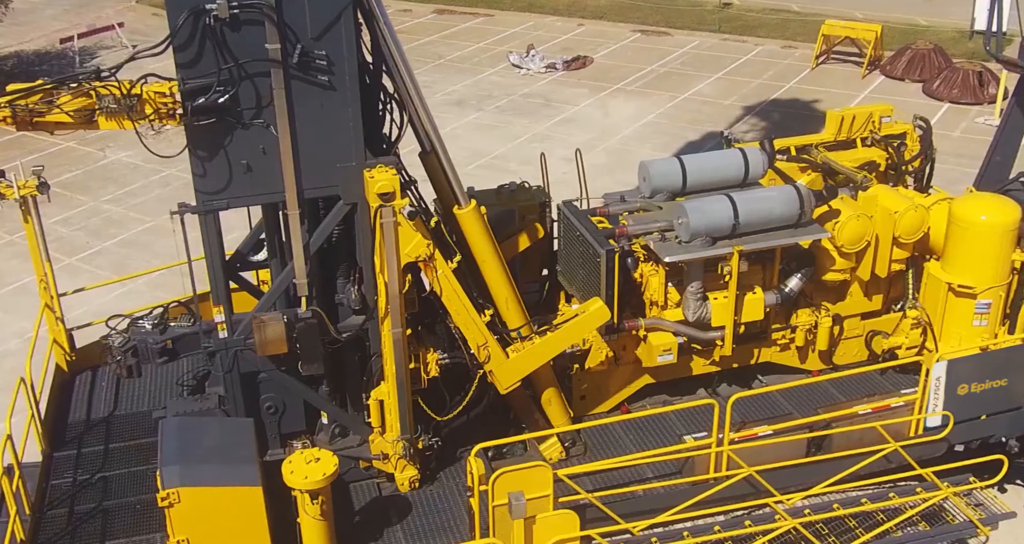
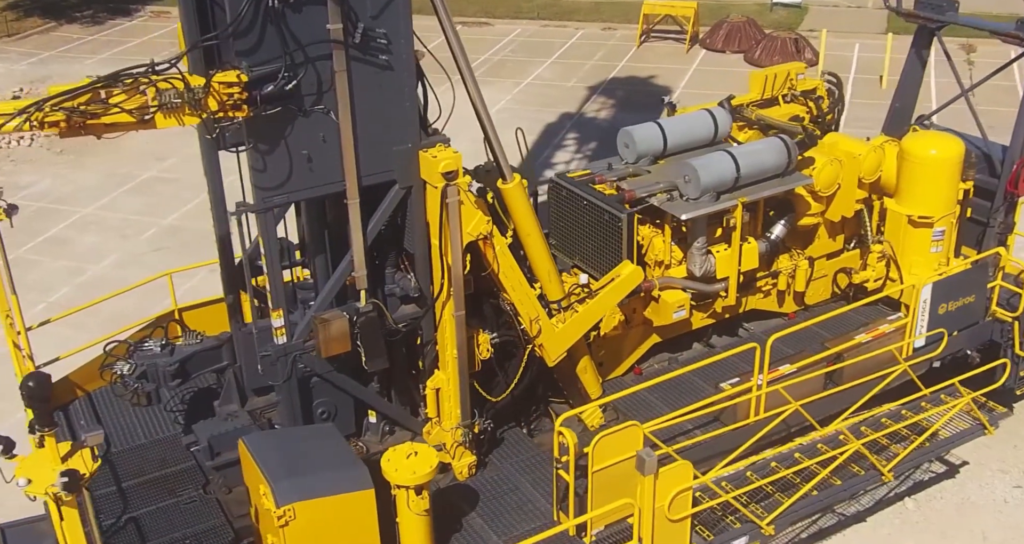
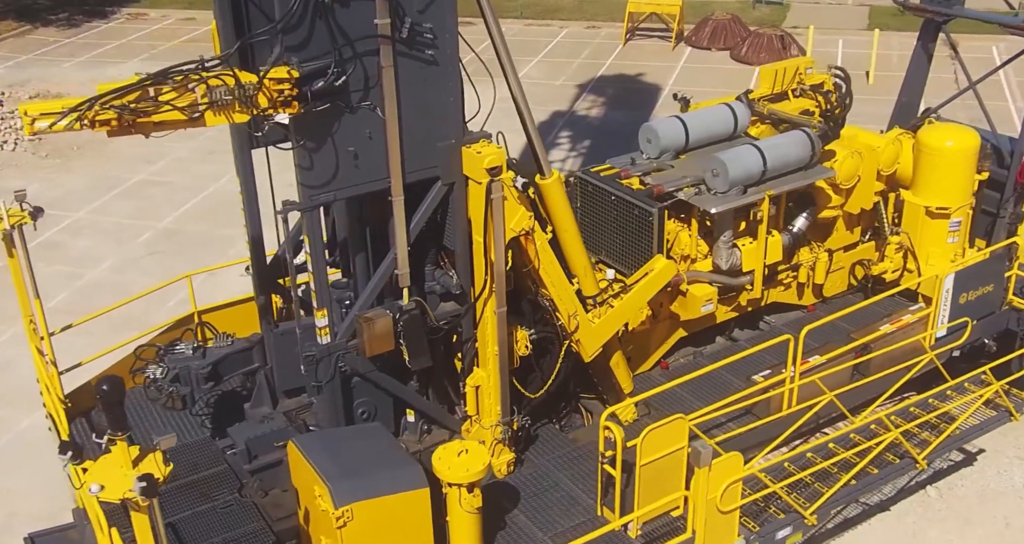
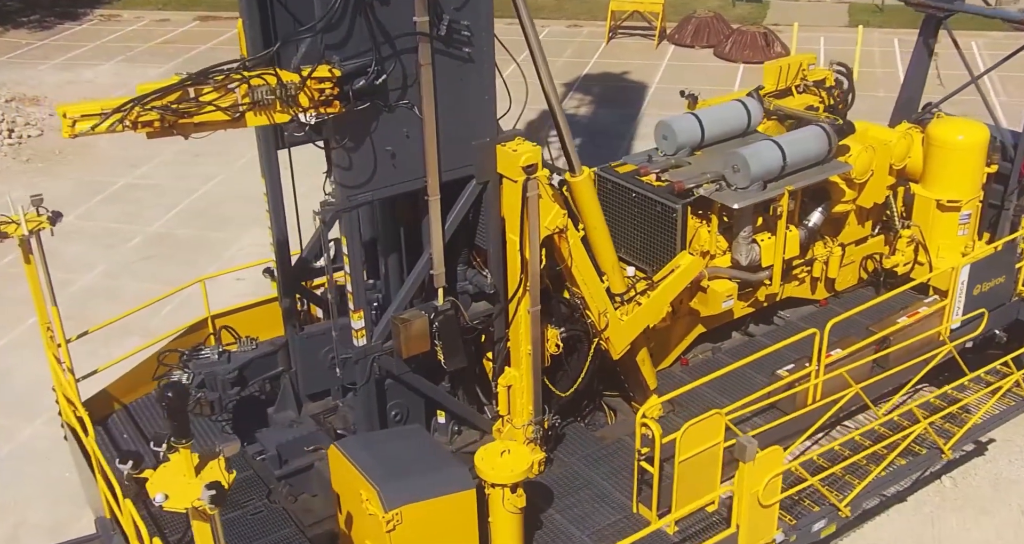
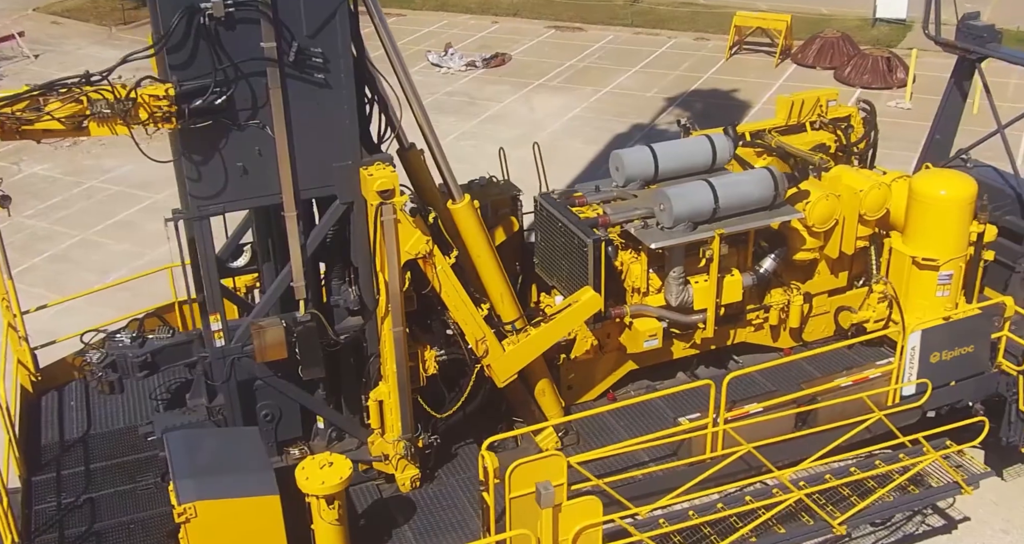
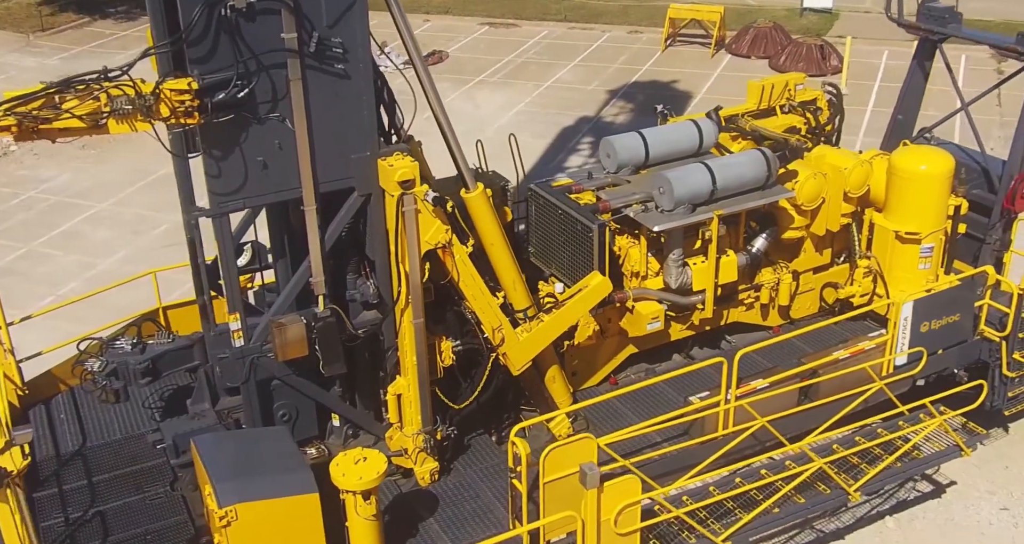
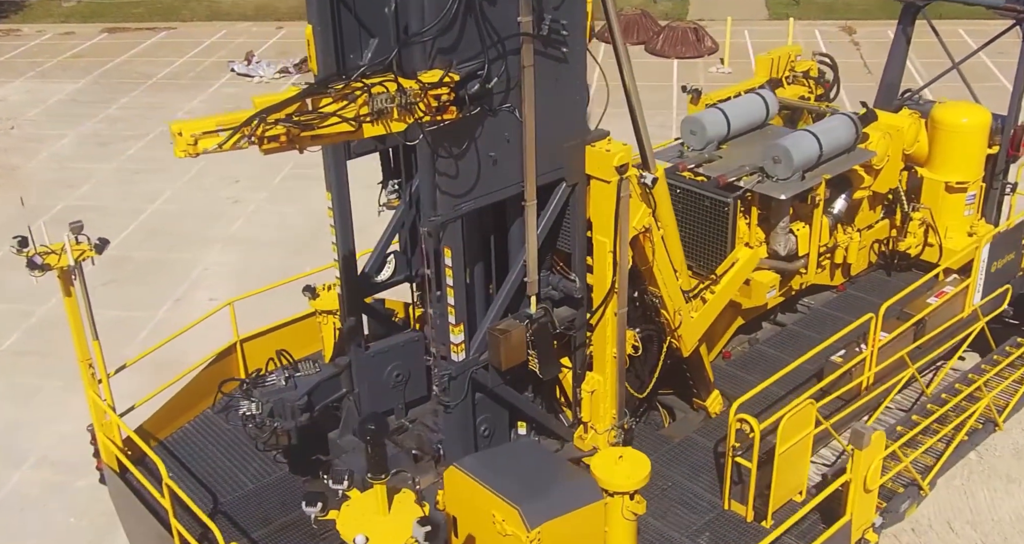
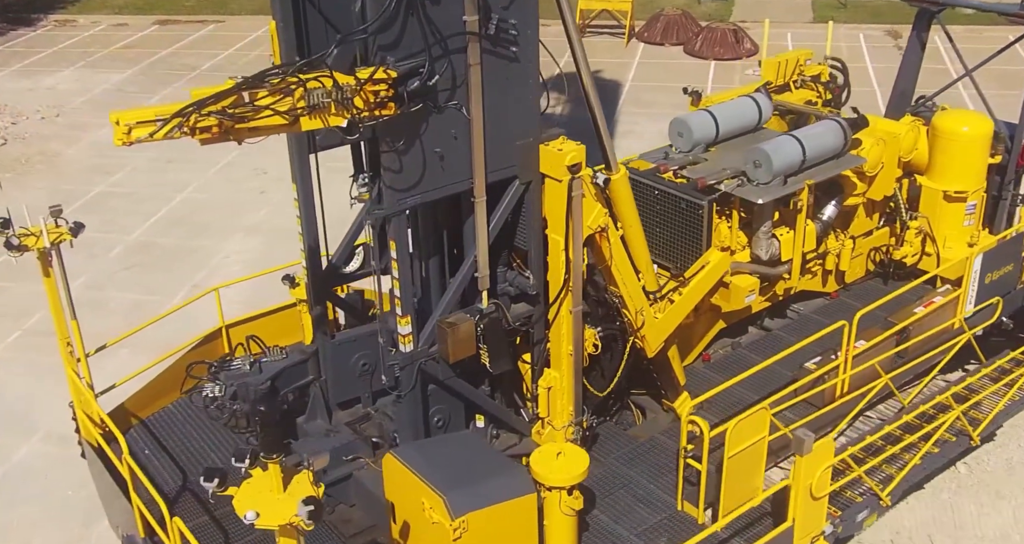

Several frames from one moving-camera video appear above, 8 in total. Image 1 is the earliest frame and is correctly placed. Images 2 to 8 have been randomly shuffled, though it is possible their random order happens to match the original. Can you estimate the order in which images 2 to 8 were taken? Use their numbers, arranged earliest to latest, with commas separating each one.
5, 6, 2, 3, 4, 8, 7
